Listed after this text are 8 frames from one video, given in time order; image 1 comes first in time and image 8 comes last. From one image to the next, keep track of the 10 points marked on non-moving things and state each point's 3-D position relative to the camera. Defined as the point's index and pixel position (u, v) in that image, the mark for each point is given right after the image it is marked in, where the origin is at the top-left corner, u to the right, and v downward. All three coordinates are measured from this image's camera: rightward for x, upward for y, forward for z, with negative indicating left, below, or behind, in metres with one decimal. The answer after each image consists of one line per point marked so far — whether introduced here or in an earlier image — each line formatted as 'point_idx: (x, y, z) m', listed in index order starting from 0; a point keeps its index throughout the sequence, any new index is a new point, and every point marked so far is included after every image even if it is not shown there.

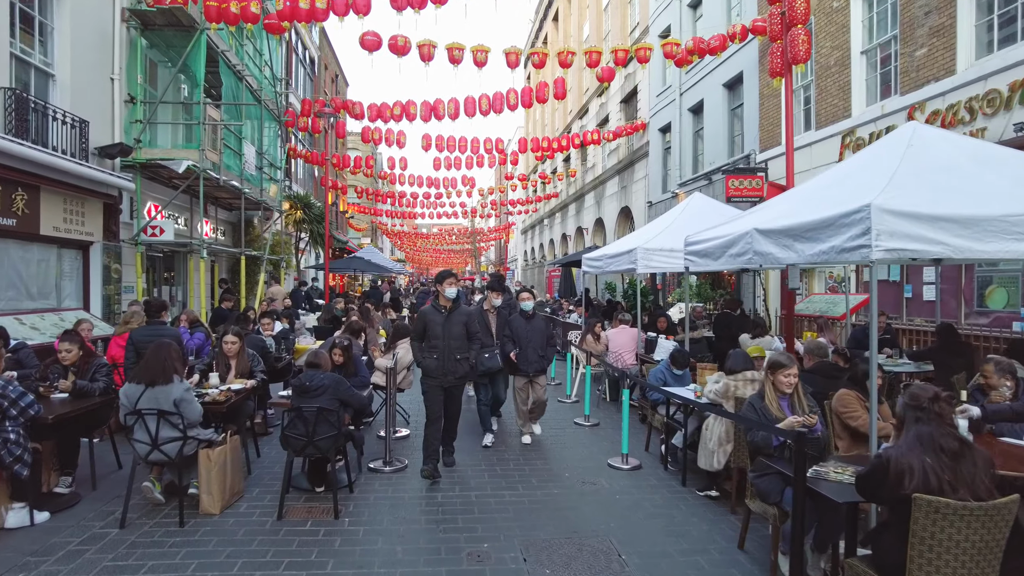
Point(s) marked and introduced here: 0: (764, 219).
0: (+2.5, +0.7, +6.5) m
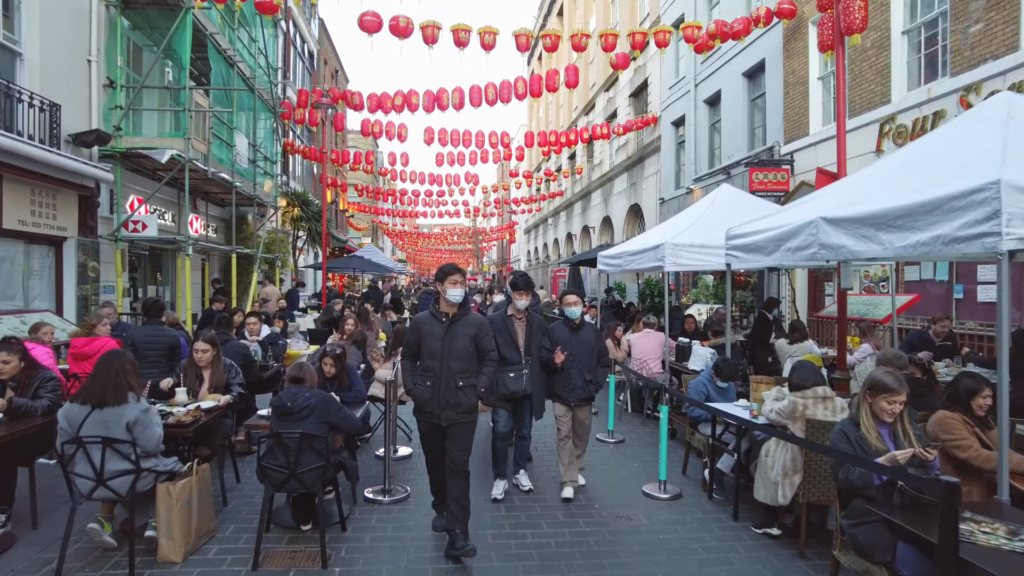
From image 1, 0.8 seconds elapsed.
0: (+2.7, +0.7, +5.6) m
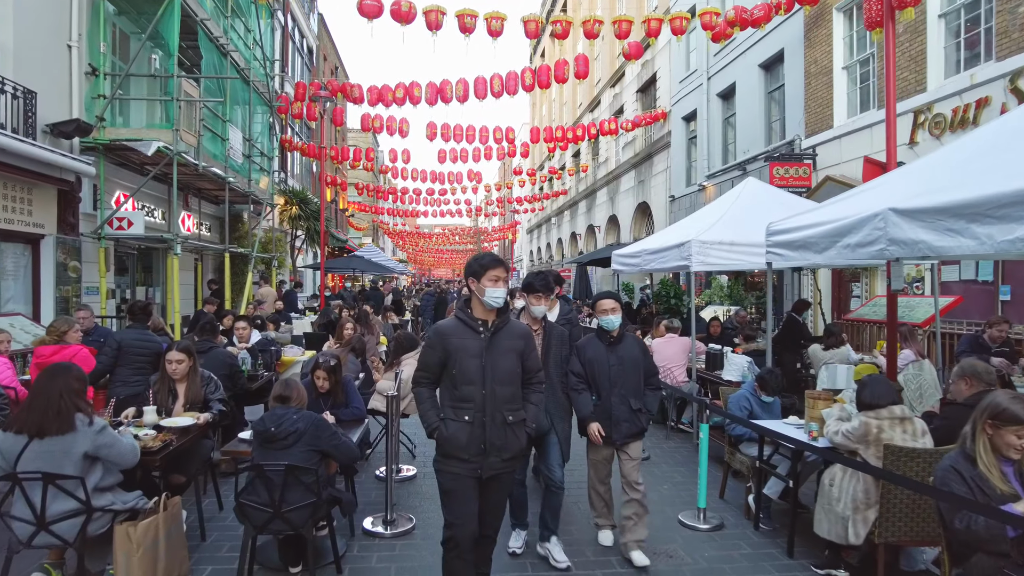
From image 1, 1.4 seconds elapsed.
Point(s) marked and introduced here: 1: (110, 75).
0: (+2.9, +0.7, +4.9) m
1: (-6.5, +3.5, +10.5) m
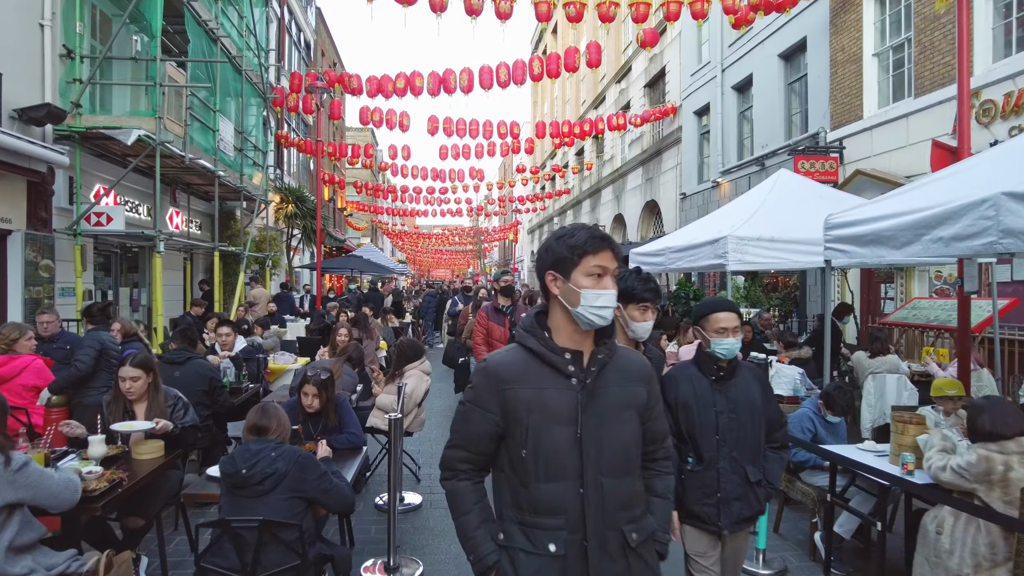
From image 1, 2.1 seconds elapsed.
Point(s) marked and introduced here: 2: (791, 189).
0: (+3.1, +0.7, +4.1) m
1: (-6.4, +3.5, +9.7) m
2: (+3.7, +1.3, +8.4) m
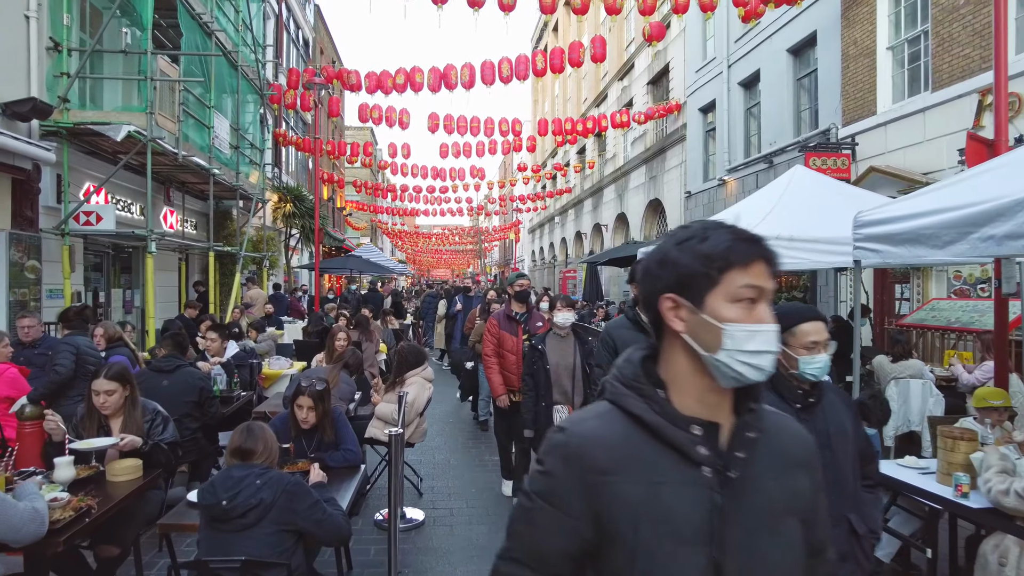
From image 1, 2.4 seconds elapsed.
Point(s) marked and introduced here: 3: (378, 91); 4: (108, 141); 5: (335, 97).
0: (+3.1, +0.7, +3.7) m
1: (-6.3, +3.4, +9.3) m
2: (+3.7, +1.3, +8.1) m
3: (-3.1, +4.6, +15.1) m
4: (-6.0, +2.2, +9.5) m
5: (-4.9, +5.3, +17.9) m
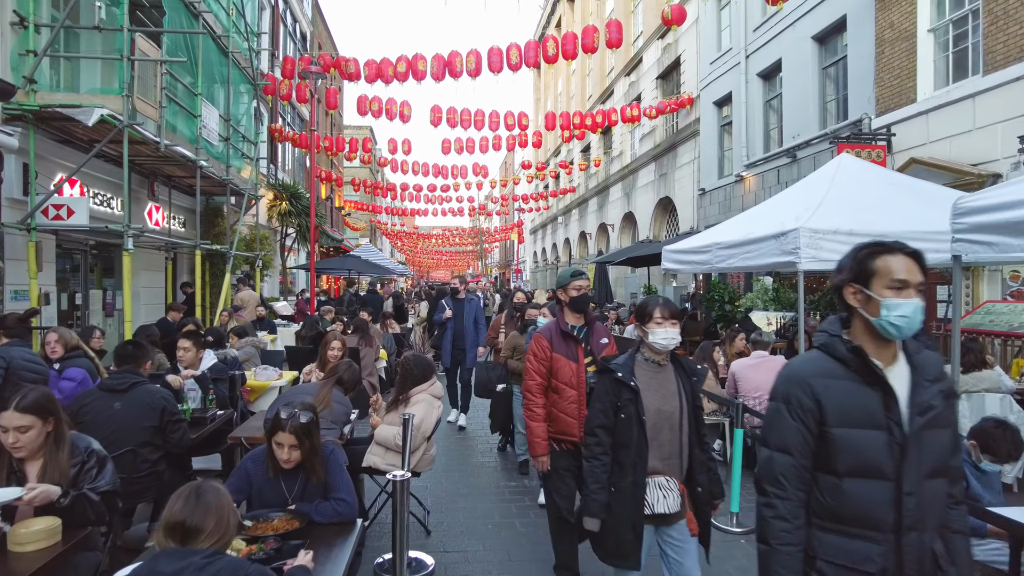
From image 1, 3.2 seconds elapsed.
0: (+3.3, +0.7, +2.9) m
1: (-6.1, +3.4, +8.4) m
2: (+3.9, +1.3, +7.2) m
3: (-3.0, +4.6, +14.2) m
4: (-5.9, +2.2, +8.7) m
5: (-4.8, +5.3, +17.0) m
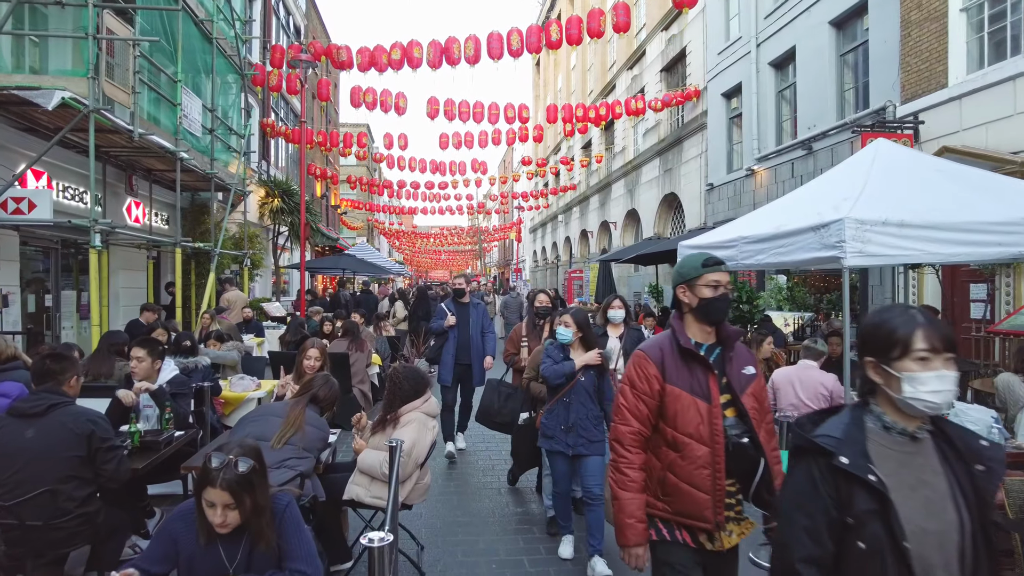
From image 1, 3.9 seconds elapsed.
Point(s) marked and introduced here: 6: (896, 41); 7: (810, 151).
0: (+3.4, +0.7, +2.1) m
1: (-6.1, +3.4, +7.7) m
2: (+3.9, +1.3, +6.5) m
3: (-3.0, +4.6, +13.5) m
4: (-5.8, +2.2, +7.9) m
5: (-4.7, +5.3, +16.3) m
6: (+6.7, +4.3, +11.2) m
7: (+6.4, +2.9, +13.7) m
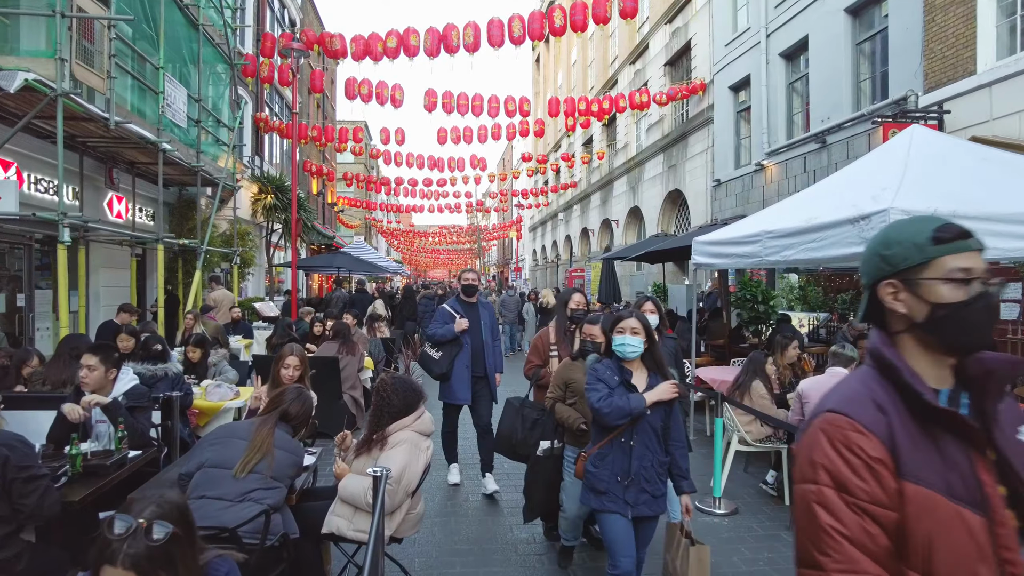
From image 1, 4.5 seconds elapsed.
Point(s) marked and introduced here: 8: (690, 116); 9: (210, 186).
0: (+3.4, +0.7, +1.6) m
1: (-6.1, +3.4, +7.1) m
2: (+4.0, +1.3, +5.9) m
3: (-2.9, +4.6, +12.9) m
4: (-5.8, +2.2, +7.3) m
5: (-4.7, +5.3, +15.7) m
6: (+6.8, +4.3, +10.6) m
7: (+6.4, +2.9, +13.2) m
8: (+5.5, +5.4, +19.9) m
9: (-6.5, +2.2, +13.8) m
